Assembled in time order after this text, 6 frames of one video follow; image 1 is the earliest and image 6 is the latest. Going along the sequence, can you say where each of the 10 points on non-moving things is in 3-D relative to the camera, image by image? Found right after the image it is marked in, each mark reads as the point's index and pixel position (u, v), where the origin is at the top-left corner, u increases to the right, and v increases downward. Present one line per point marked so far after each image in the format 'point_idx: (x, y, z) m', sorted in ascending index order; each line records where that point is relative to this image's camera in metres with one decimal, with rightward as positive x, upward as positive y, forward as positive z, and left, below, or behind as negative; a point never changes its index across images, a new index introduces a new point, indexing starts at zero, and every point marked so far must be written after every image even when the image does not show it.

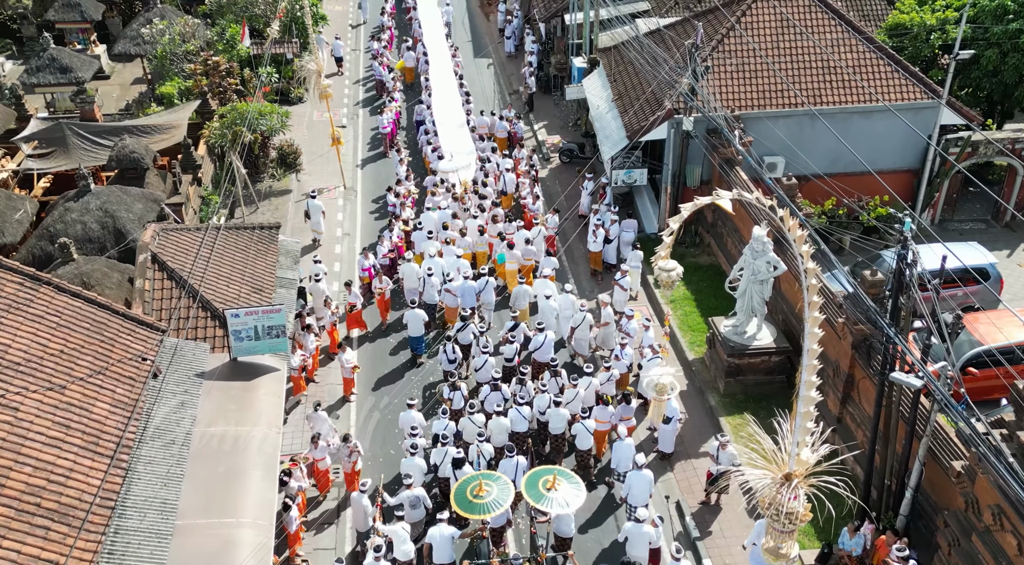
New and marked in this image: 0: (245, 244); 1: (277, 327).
0: (-5.0, +0.7, +19.2) m
1: (-3.8, -0.8, +16.6) m
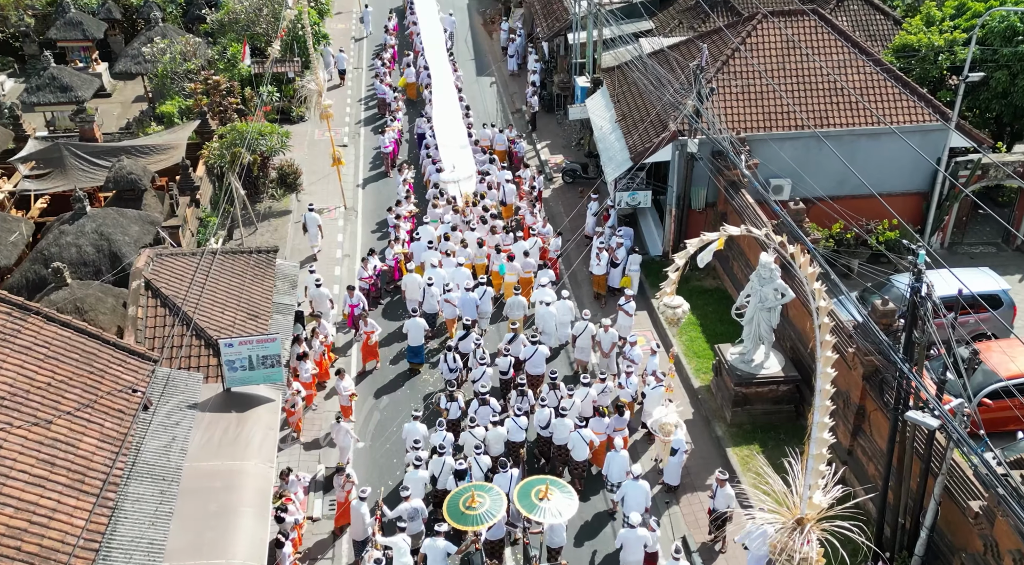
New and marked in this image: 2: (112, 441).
0: (-4.9, +0.3, +18.8) m
1: (-3.8, -1.2, +16.2) m
2: (-5.1, -2.0, +13.3) m
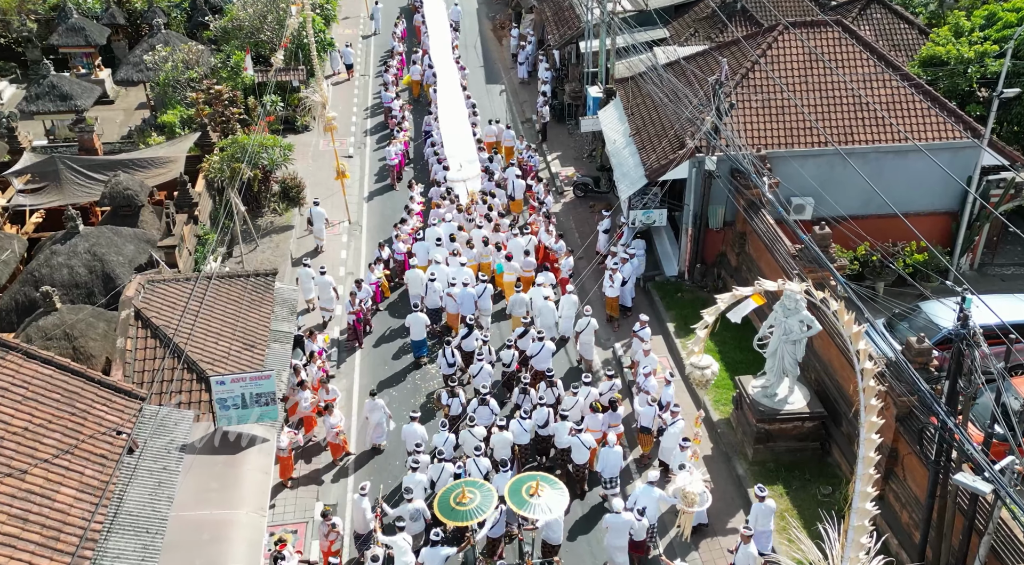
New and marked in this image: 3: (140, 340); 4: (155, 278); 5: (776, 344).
0: (-4.8, -0.2, +17.9) m
1: (-3.6, -1.7, +15.3) m
2: (-5.0, -2.5, +12.4) m
3: (-5.8, -0.9, +16.1) m
4: (-6.0, +0.1, +17.5) m
5: (+4.3, -1.0, +16.9) m
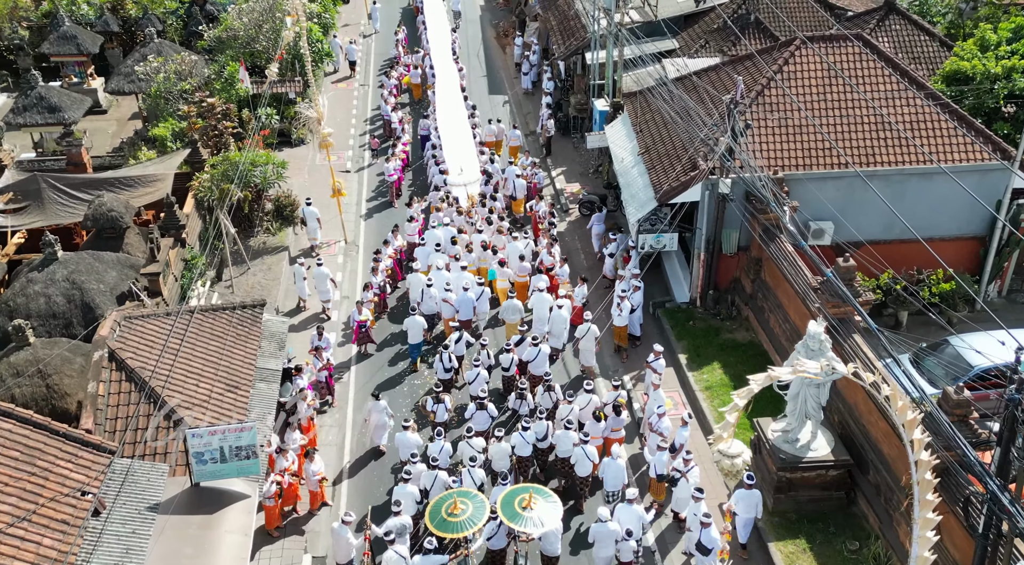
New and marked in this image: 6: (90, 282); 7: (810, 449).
0: (-4.7, -0.8, +16.8) m
1: (-3.6, -2.2, +14.1) m
2: (-5.0, -3.1, +11.2) m
3: (-5.8, -1.5, +15.0) m
4: (-6.0, -0.5, +16.3) m
5: (+4.4, -1.6, +15.7) m
6: (-8.2, 0.0, +20.0) m
7: (+4.7, -2.6, +16.1) m
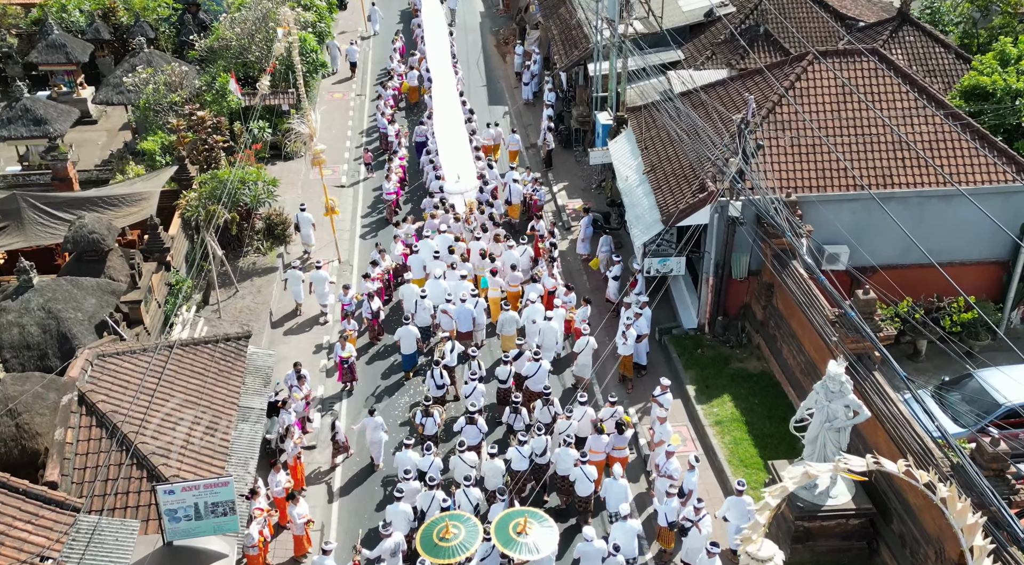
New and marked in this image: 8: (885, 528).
0: (-4.7, -1.3, +15.7) m
1: (-3.6, -2.8, +13.1) m
2: (-5.0, -3.6, +10.2) m
3: (-5.8, -2.0, +13.9) m
4: (-6.0, -1.0, +15.3) m
5: (+4.4, -2.1, +14.7) m
6: (-8.2, -0.5, +19.0) m
7: (+4.6, -3.1, +15.1) m
8: (+5.4, -3.6, +15.0) m
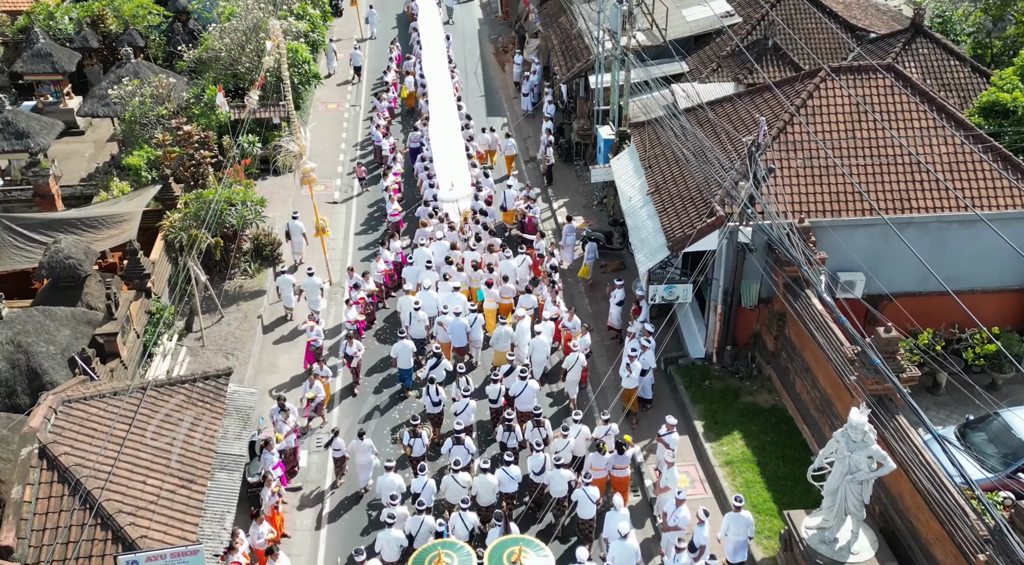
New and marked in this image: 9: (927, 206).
0: (-4.8, -1.8, +14.7) m
1: (-3.7, -3.3, +12.0) m
2: (-5.1, -4.1, +9.1) m
3: (-5.8, -2.5, +12.9) m
4: (-6.1, -1.5, +14.2) m
5: (+4.3, -2.7, +13.6) m
6: (-8.2, -1.1, +17.9) m
7: (+4.6, -3.7, +14.0) m
8: (+5.4, -4.1, +13.9) m
9: (+7.7, +1.4, +19.0) m
